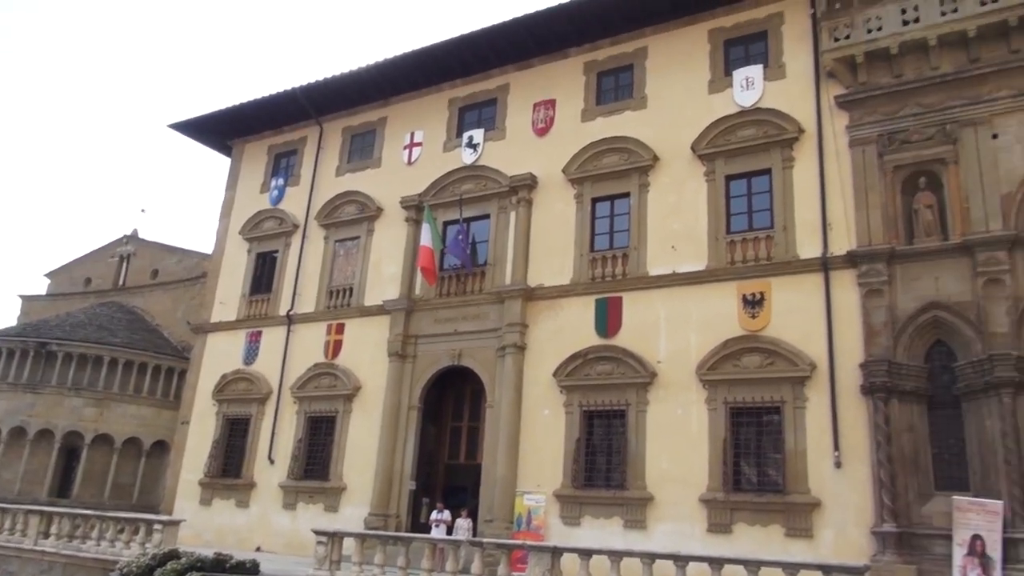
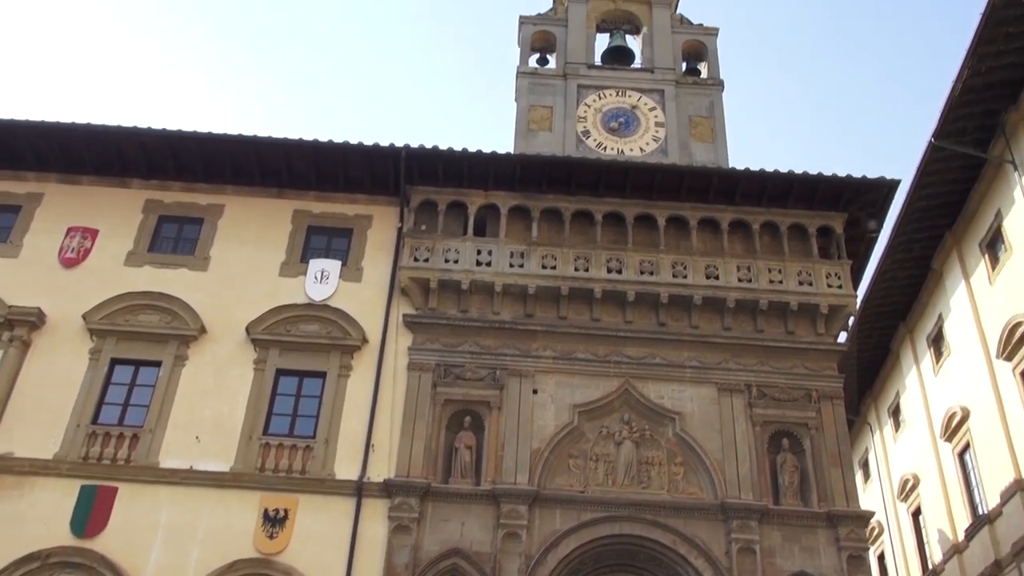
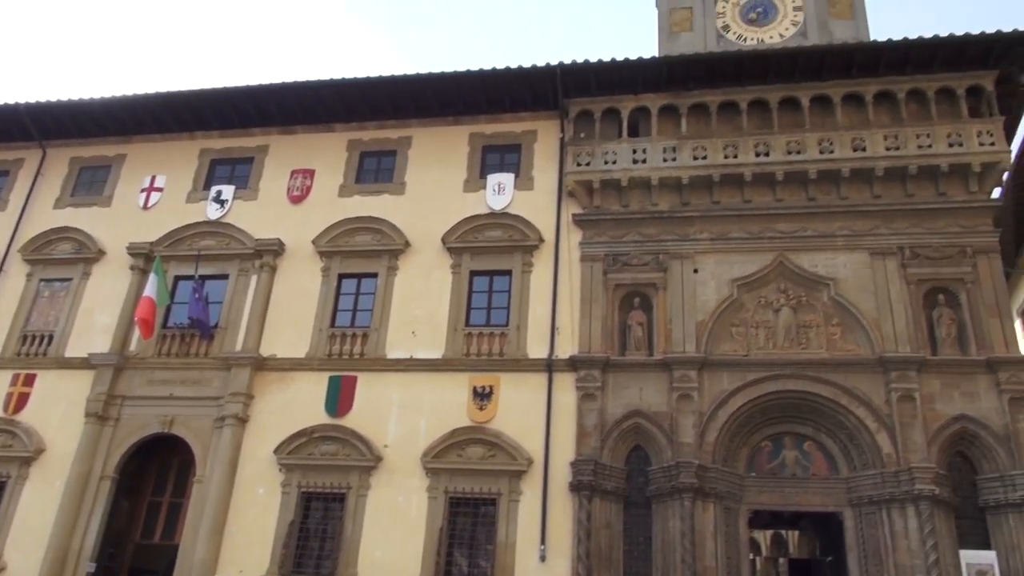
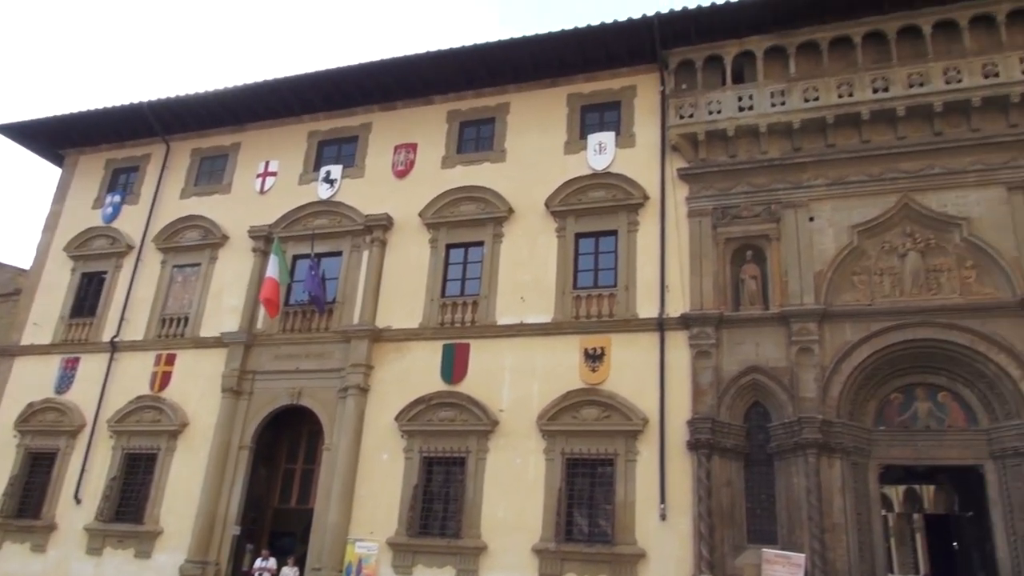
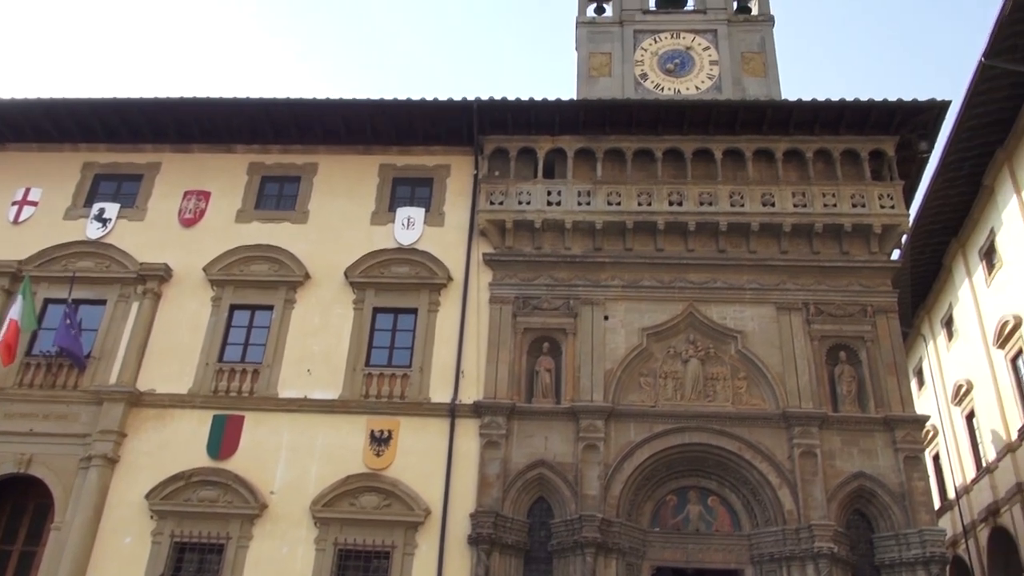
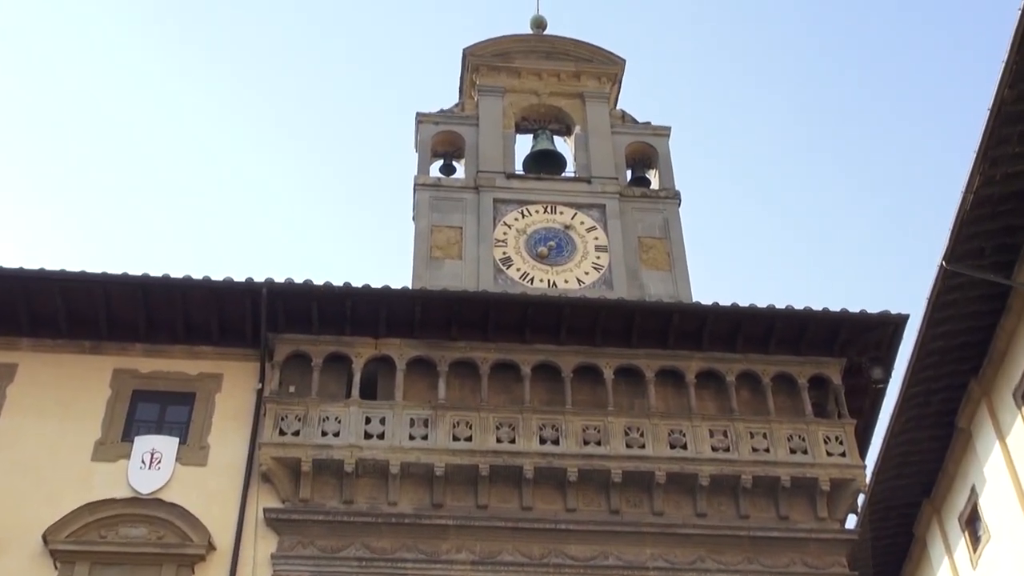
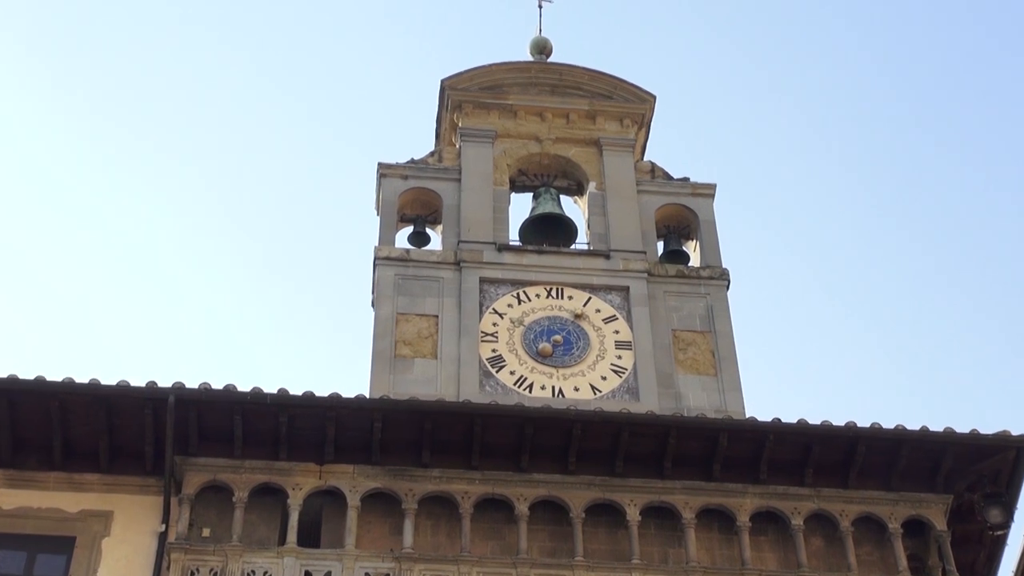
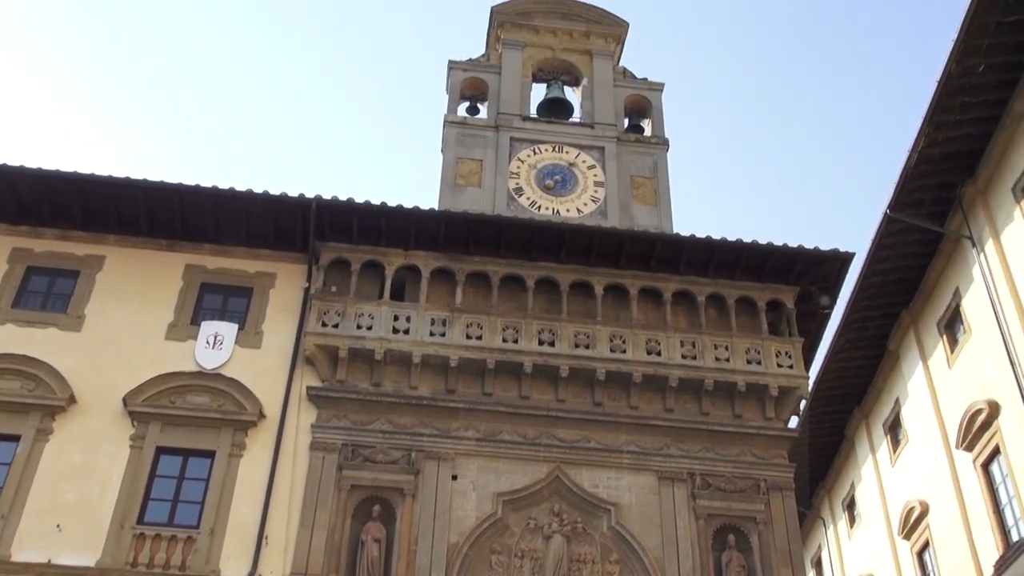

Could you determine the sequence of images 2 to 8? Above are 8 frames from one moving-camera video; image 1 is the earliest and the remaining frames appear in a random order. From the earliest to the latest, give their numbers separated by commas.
4, 3, 5, 2, 8, 6, 7
